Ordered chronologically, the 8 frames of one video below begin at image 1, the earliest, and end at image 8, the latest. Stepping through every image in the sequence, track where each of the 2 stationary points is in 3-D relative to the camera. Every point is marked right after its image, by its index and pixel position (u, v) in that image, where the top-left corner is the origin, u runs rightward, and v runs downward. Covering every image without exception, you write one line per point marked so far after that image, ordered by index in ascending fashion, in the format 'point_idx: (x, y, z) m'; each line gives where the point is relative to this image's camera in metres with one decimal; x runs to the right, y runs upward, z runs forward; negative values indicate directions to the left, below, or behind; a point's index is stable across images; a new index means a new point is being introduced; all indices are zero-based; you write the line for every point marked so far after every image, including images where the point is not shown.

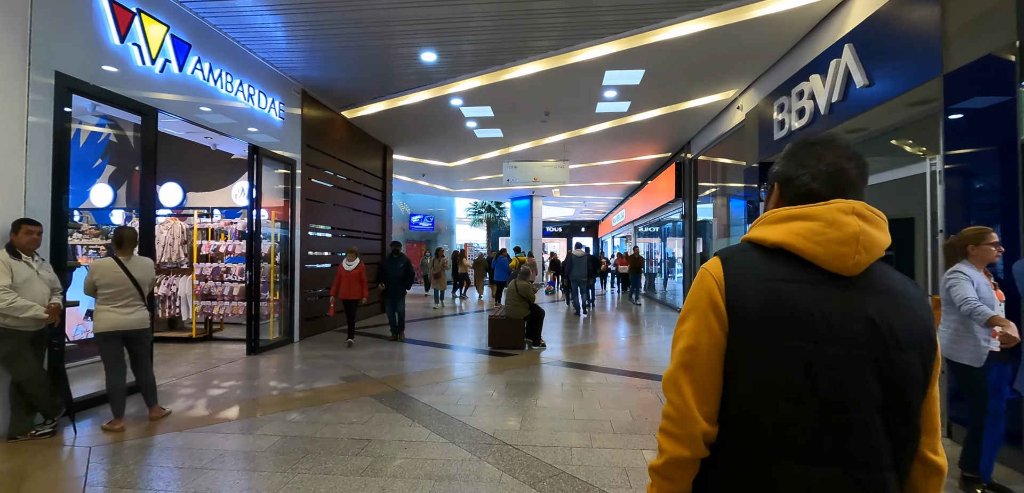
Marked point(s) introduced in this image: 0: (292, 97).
0: (-3.4, +2.3, +6.9) m
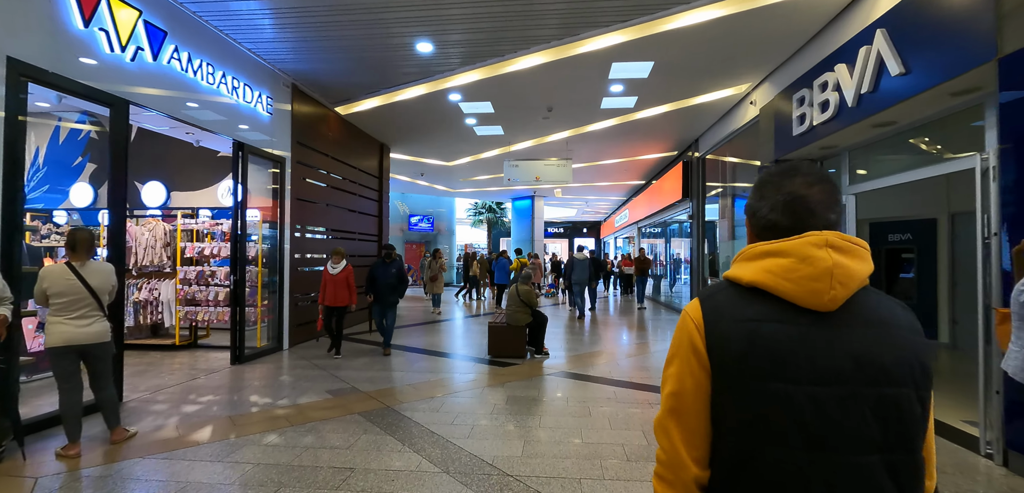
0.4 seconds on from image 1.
0: (-3.4, +2.3, +6.6) m
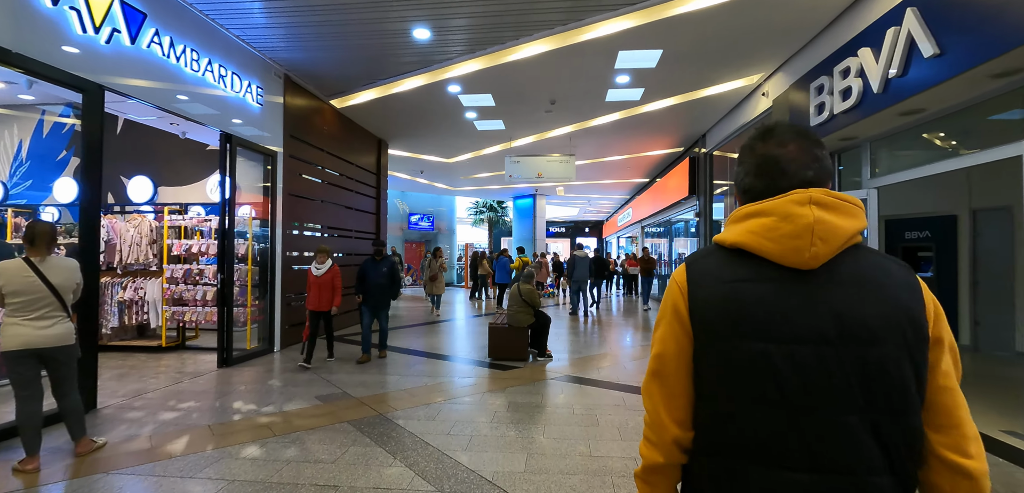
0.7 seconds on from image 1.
0: (-3.4, +2.3, +6.3) m
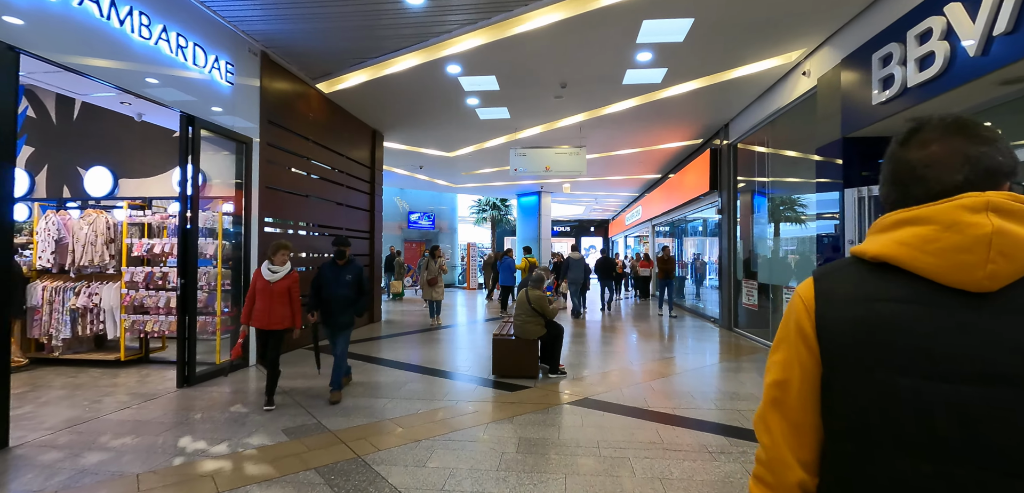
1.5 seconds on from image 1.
0: (-3.3, +2.3, +5.6) m
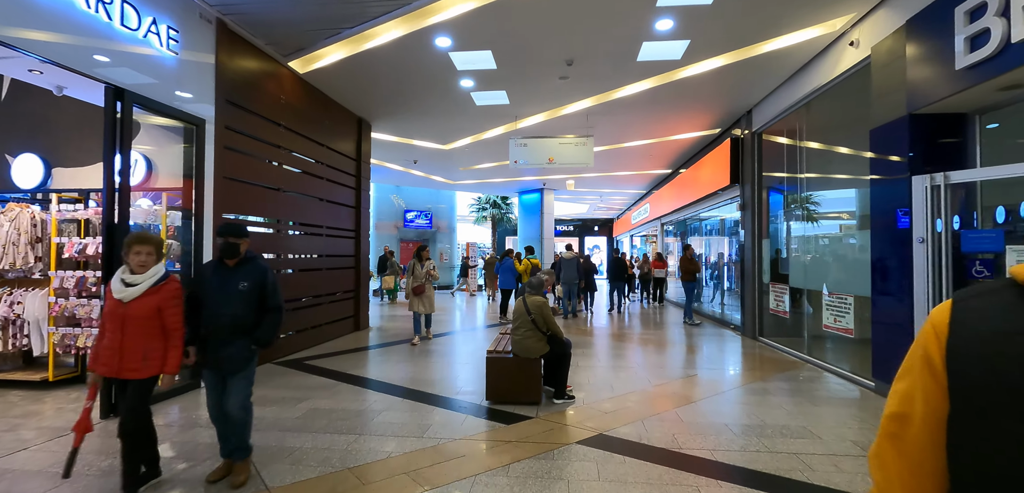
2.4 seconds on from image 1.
0: (-3.3, +2.3, +4.8) m
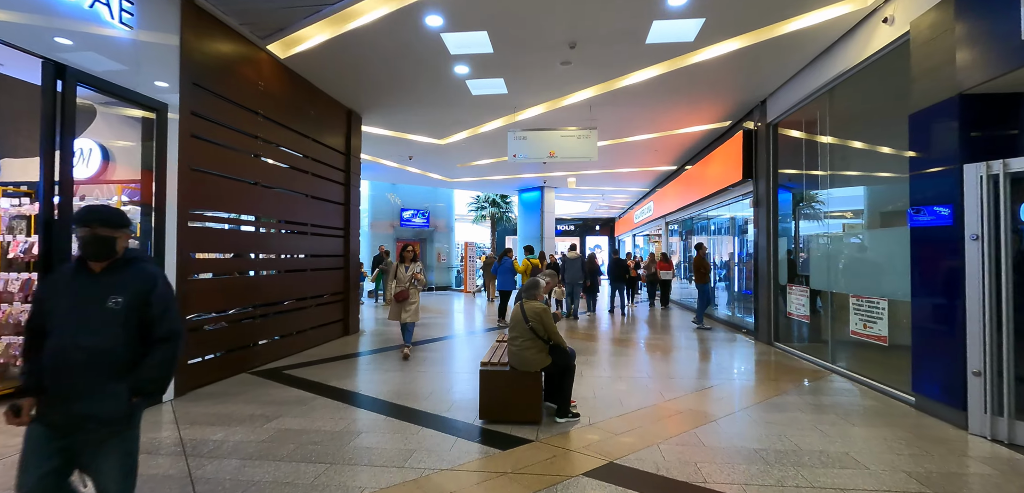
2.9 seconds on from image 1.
0: (-3.4, +2.3, +4.3) m
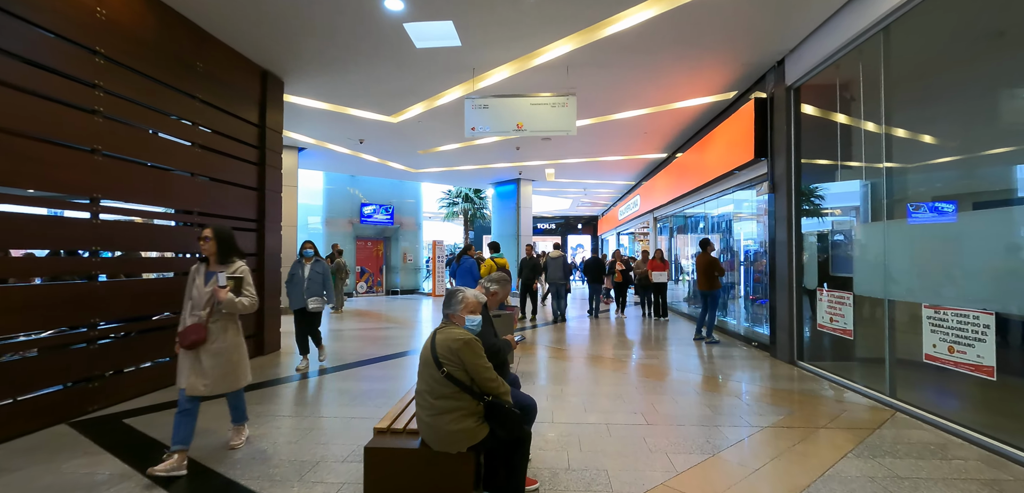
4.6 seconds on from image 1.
0: (-3.8, +2.4, +2.7) m
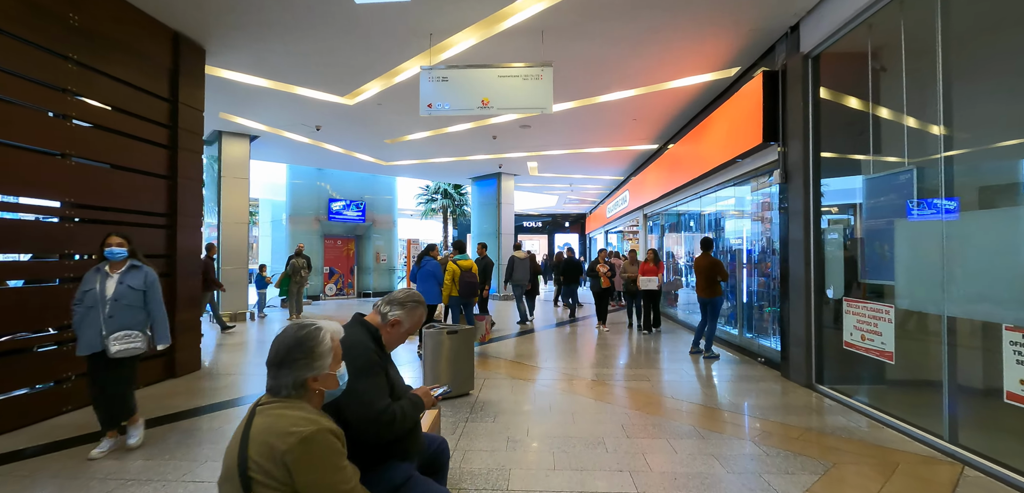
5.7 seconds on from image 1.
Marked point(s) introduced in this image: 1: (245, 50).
0: (-4.1, +2.3, +1.6) m
1: (-3.4, +2.5, +5.7) m
